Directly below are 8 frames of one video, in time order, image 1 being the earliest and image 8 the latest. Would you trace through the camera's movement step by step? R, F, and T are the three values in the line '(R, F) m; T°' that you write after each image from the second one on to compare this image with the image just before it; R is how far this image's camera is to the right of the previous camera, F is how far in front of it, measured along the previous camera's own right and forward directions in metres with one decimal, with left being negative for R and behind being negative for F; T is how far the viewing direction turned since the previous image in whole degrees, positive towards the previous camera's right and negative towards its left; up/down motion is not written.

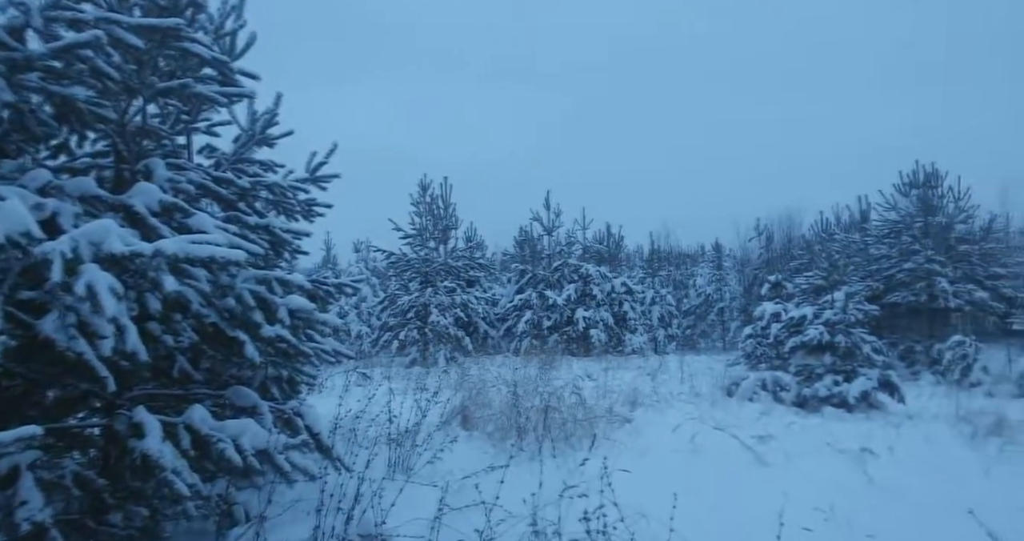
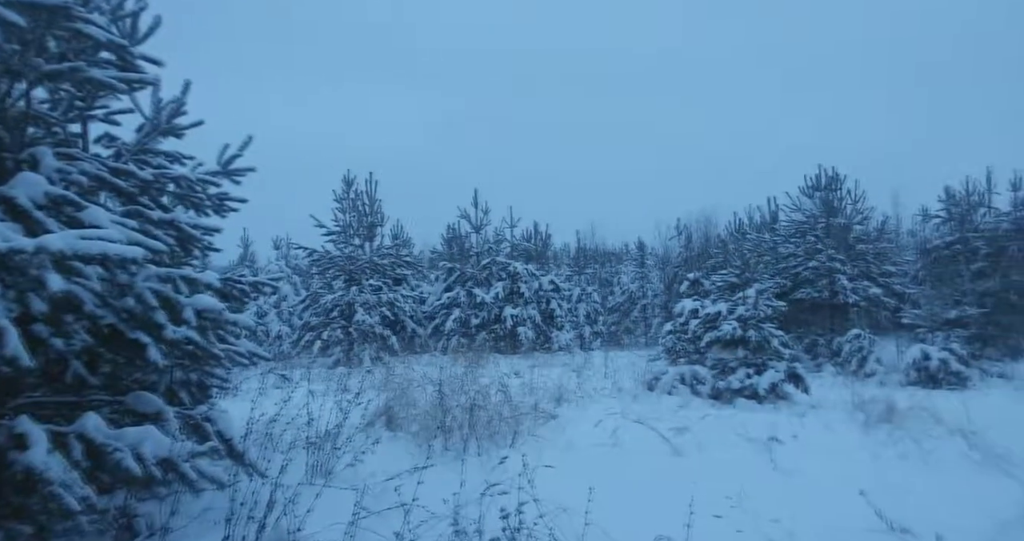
(+0.2, 0.0) m; +6°
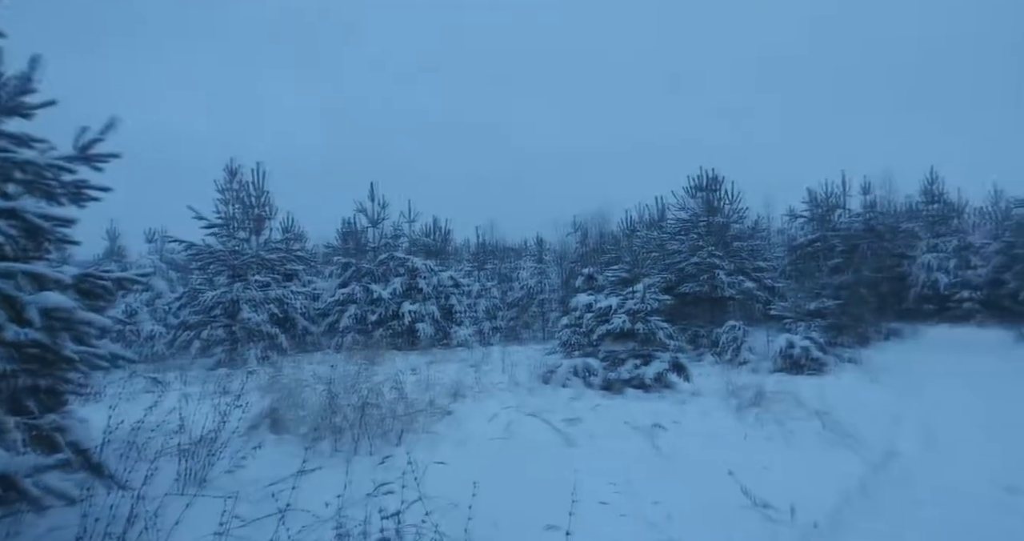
(+0.4, 0.0) m; +8°
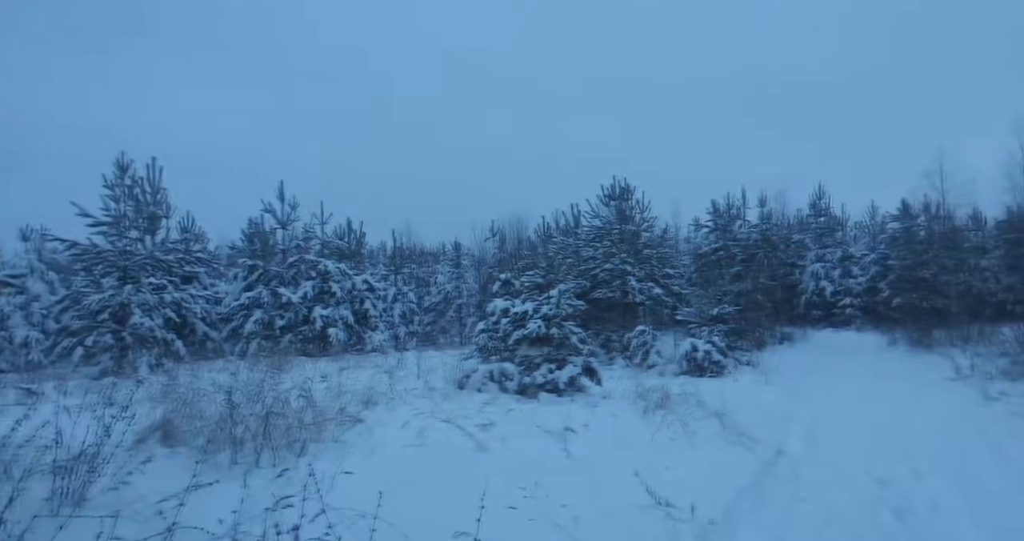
(+0.2, 0.0) m; +7°
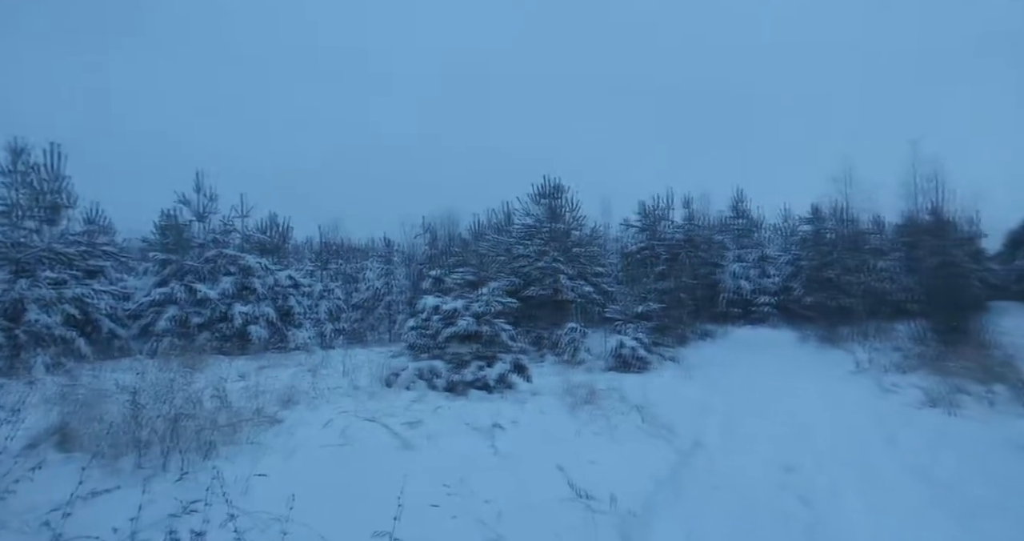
(+0.3, 0.0) m; +5°
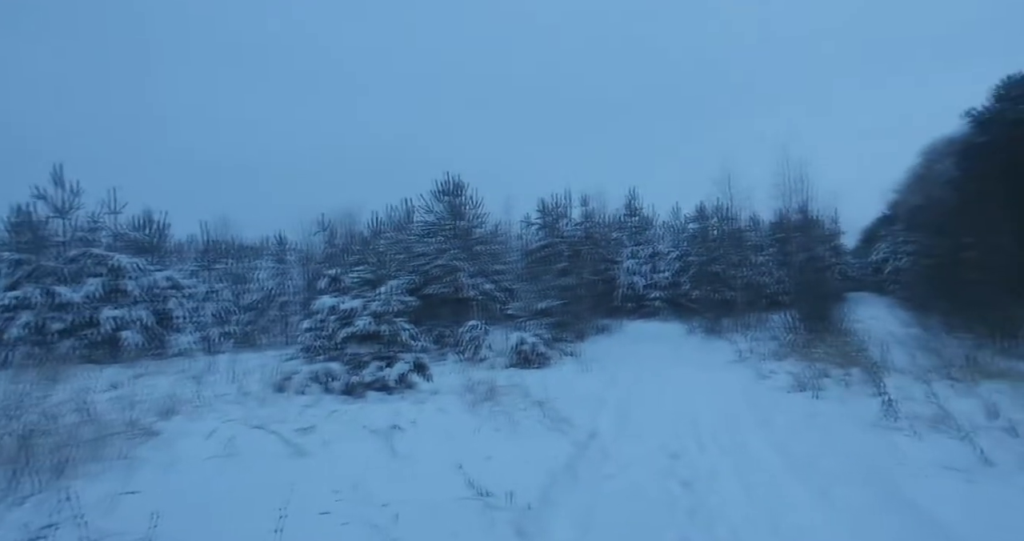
(+0.4, 0.0) m; +8°
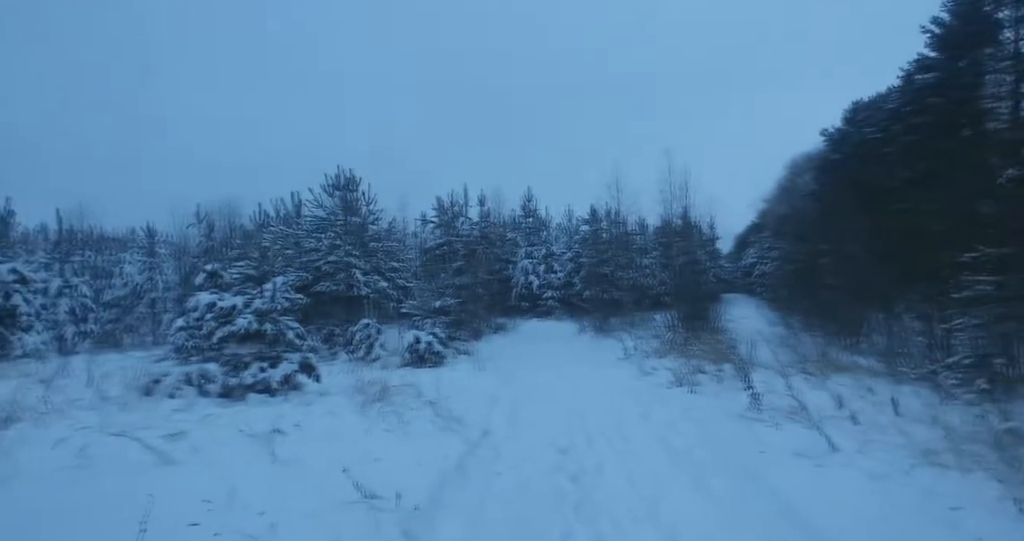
(+0.3, 0.0) m; +9°
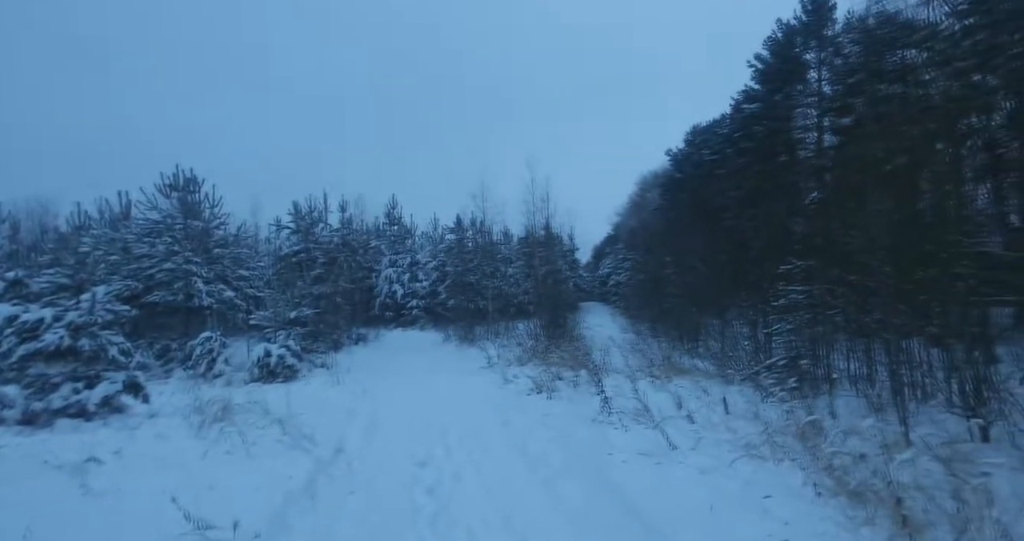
(+0.5, 0.0) m; +11°
